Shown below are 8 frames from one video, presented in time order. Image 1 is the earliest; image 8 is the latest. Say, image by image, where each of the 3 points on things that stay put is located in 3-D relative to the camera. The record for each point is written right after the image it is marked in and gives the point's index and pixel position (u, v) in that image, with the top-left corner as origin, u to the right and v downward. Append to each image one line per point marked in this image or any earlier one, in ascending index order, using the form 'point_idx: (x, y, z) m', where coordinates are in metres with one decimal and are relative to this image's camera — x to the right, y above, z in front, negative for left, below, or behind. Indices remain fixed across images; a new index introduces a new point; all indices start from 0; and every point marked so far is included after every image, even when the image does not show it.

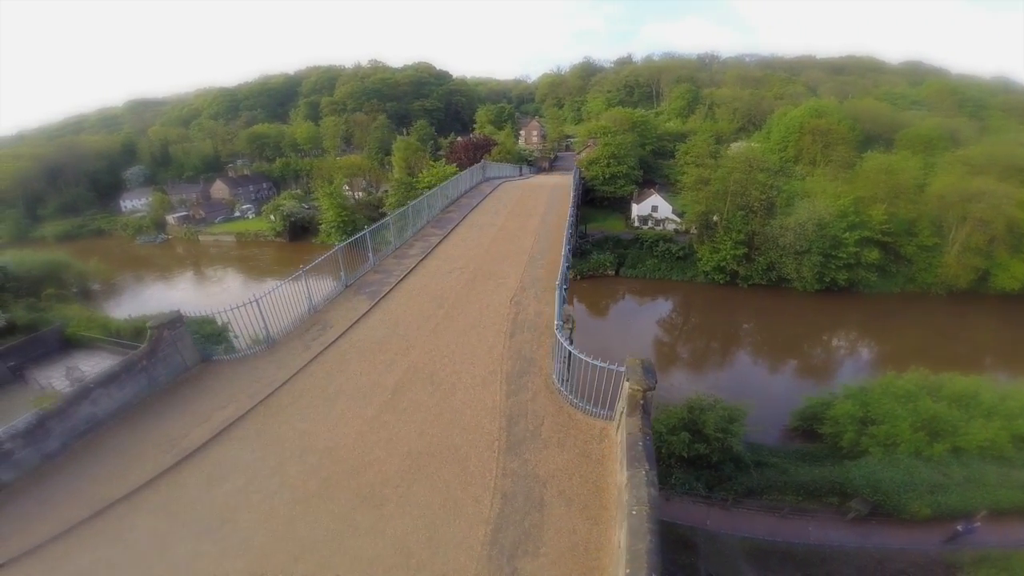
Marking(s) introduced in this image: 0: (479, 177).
0: (-1.2, +4.6, +18.5) m
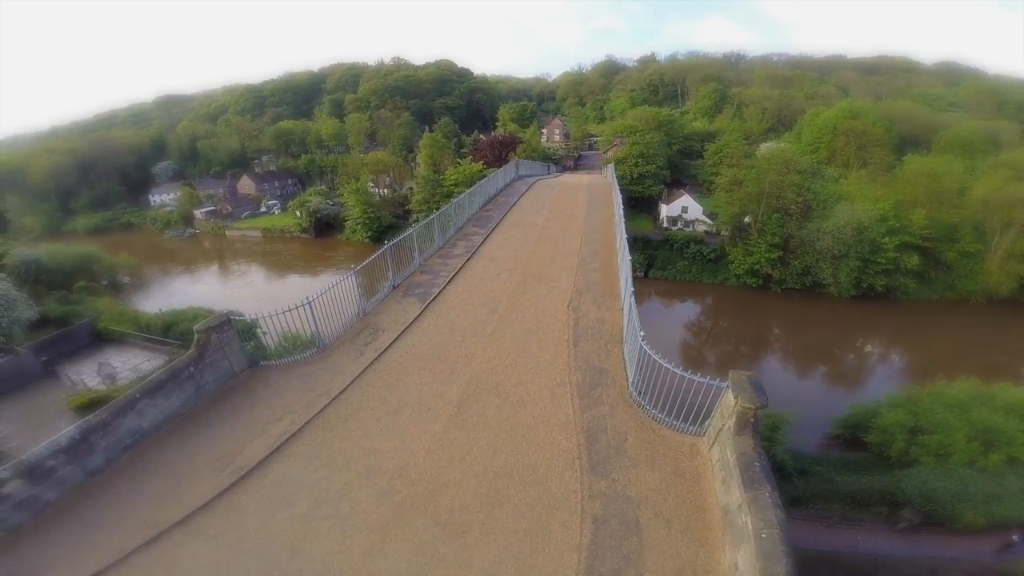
0: (0.0, +4.6, +18.3) m
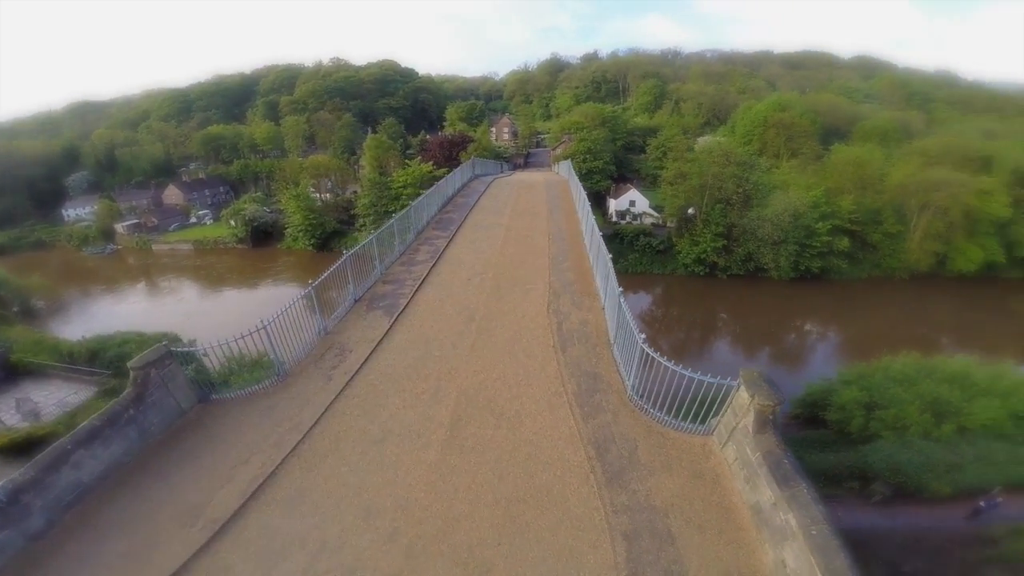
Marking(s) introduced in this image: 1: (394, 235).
0: (-1.8, +4.5, +18.0) m
1: (-2.3, +1.0, +8.5) m
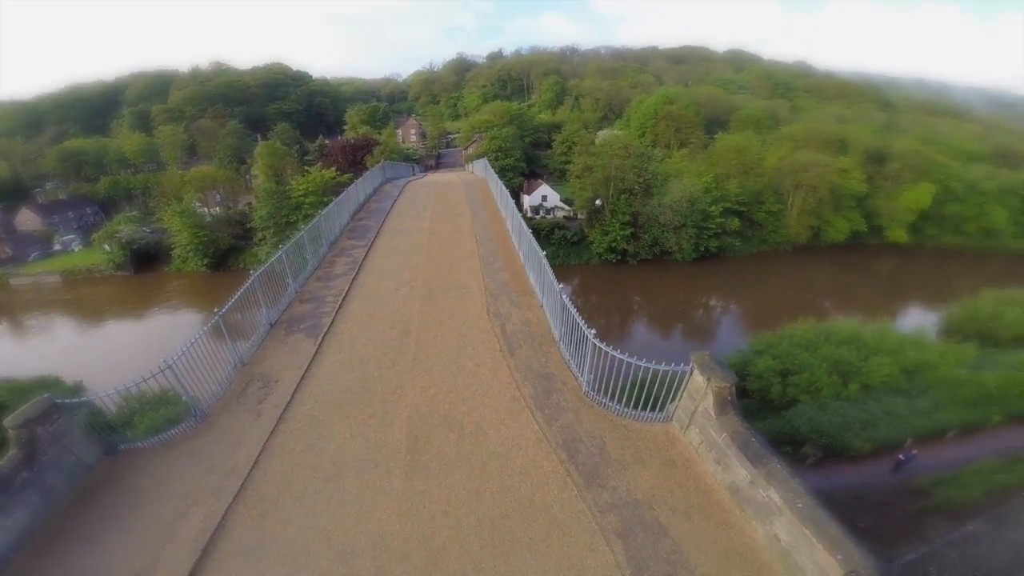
0: (-5.0, +4.1, +17.4) m
1: (-3.5, +0.7, +7.9) m
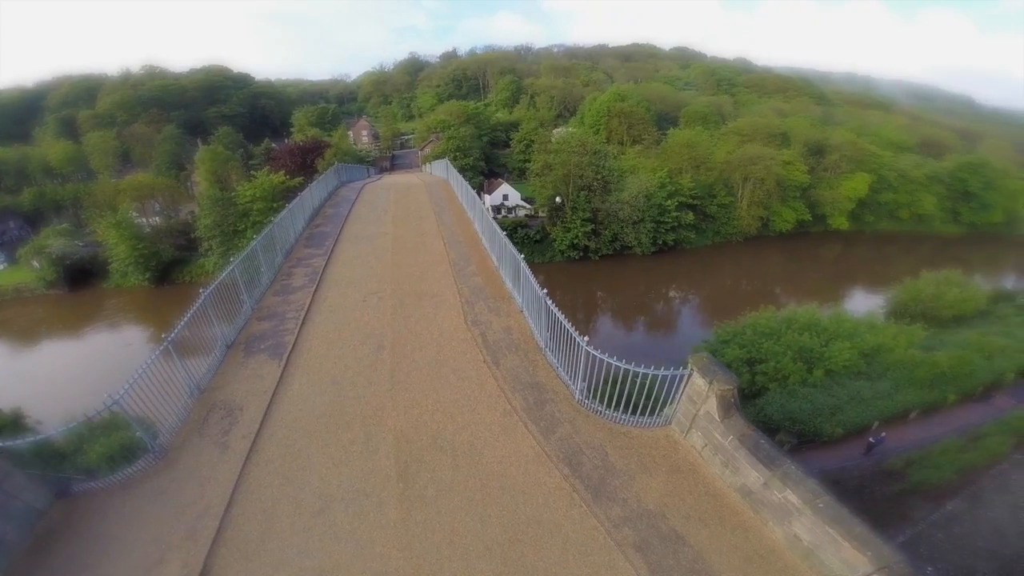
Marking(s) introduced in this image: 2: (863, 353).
0: (-6.4, +3.8, +16.8) m
1: (-4.0, +0.4, +7.5) m
2: (+11.2, -1.9, +14.9) m
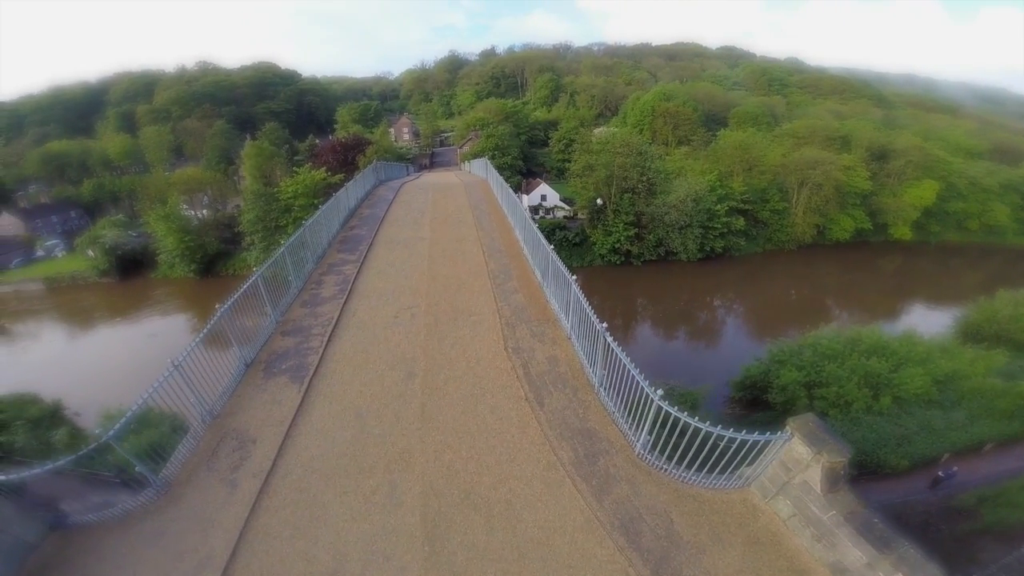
0: (-5.0, +3.8, +16.5) m
1: (-3.3, +0.3, +7.1) m
2: (+12.3, -2.6, +13.4) m
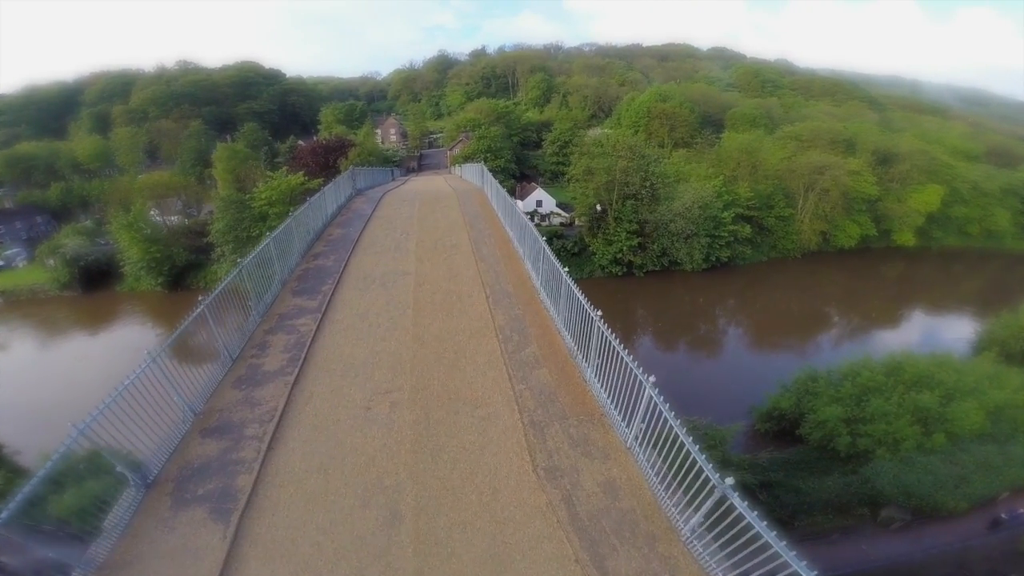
0: (-5.0, +3.1, +14.7) m
1: (-3.1, -0.3, +5.3) m
2: (+12.3, -3.2, +12.0) m
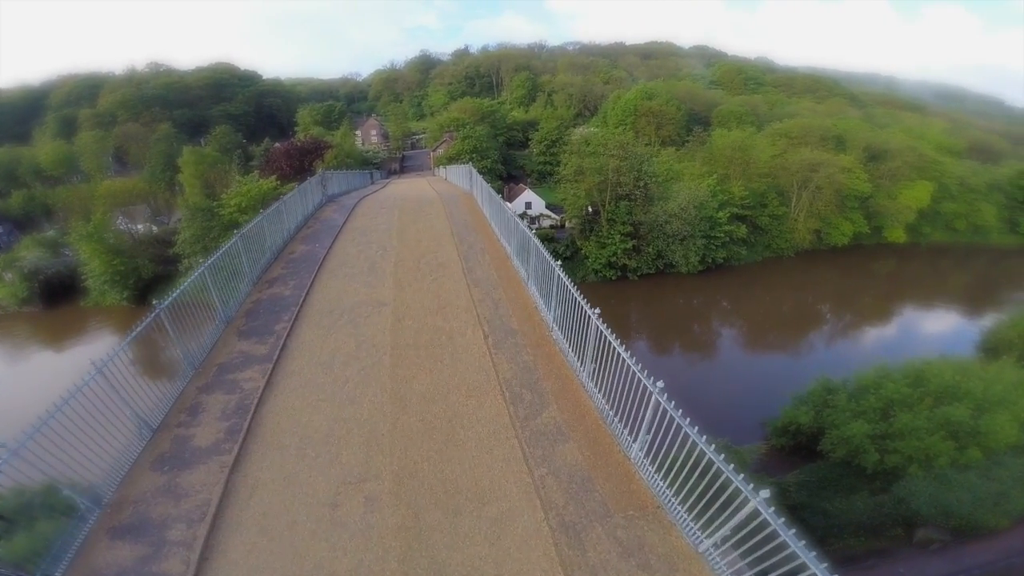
0: (-5.3, +2.7, +13.5) m
1: (-3.1, -0.7, +4.1) m
2: (+12.3, -3.2, +11.2) m
